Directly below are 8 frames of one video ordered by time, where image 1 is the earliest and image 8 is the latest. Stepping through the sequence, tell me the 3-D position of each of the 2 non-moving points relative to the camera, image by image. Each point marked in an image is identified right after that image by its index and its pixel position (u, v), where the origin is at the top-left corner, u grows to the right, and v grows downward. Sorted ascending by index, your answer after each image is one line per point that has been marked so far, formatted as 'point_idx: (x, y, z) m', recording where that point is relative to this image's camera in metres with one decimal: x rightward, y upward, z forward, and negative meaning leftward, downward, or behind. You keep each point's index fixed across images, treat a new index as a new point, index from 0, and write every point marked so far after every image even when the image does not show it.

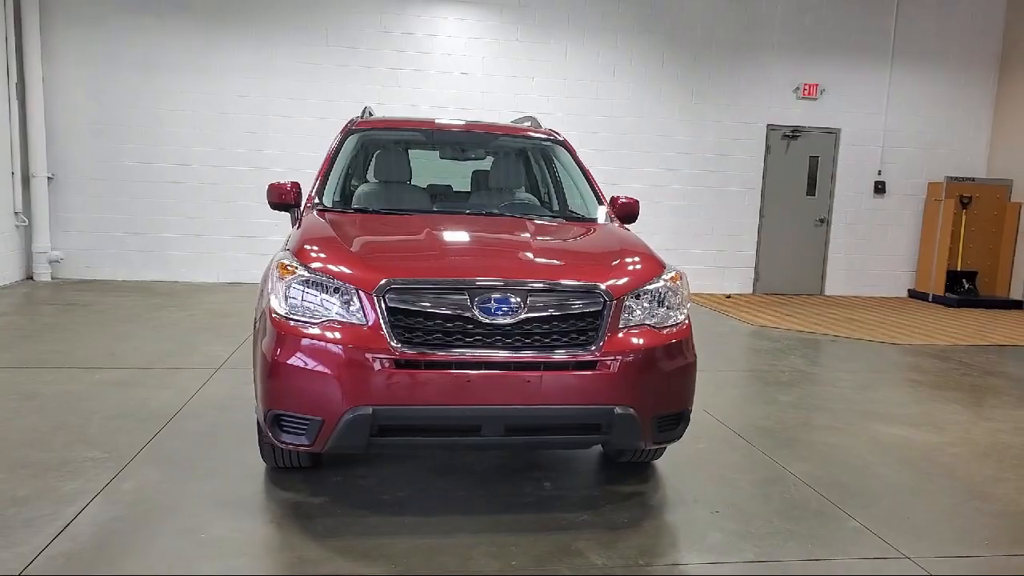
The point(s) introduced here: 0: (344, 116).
0: (-2.1, +2.1, +9.3) m
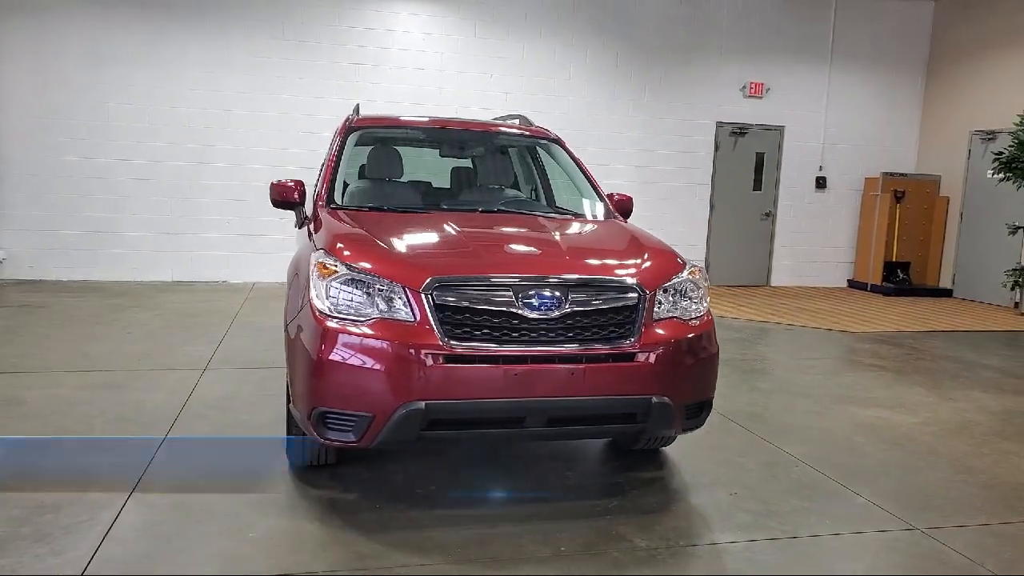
0: (-2.6, +2.1, +9.2) m
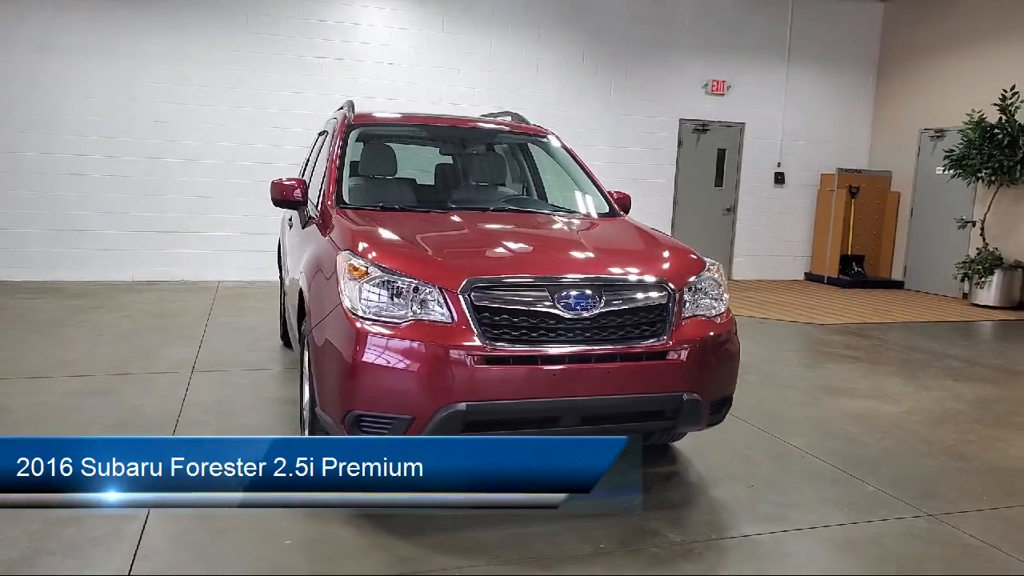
0: (-2.9, +2.2, +9.0) m
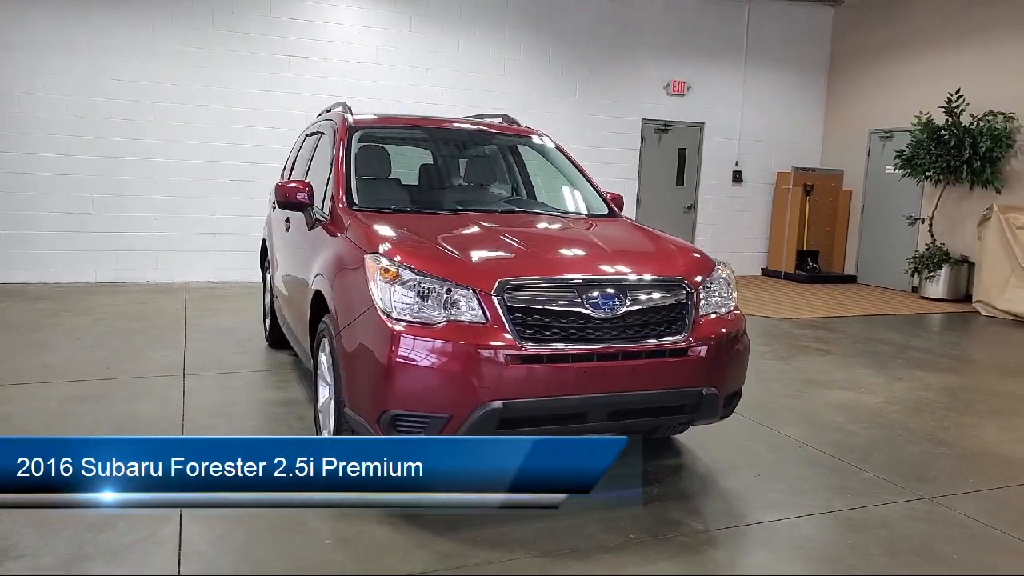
0: (-3.3, +2.2, +8.8) m
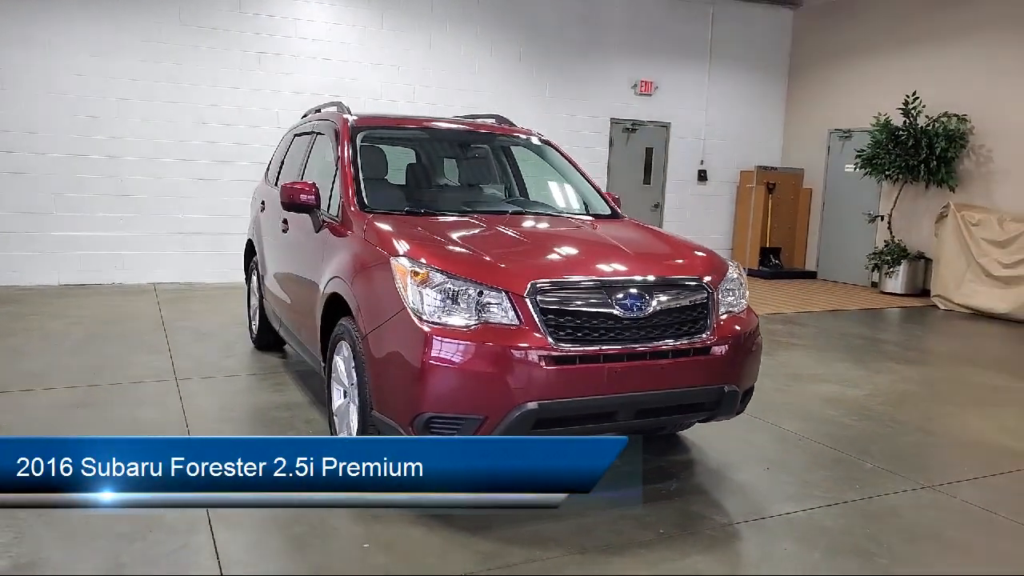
0: (-3.6, +2.1, +8.7) m
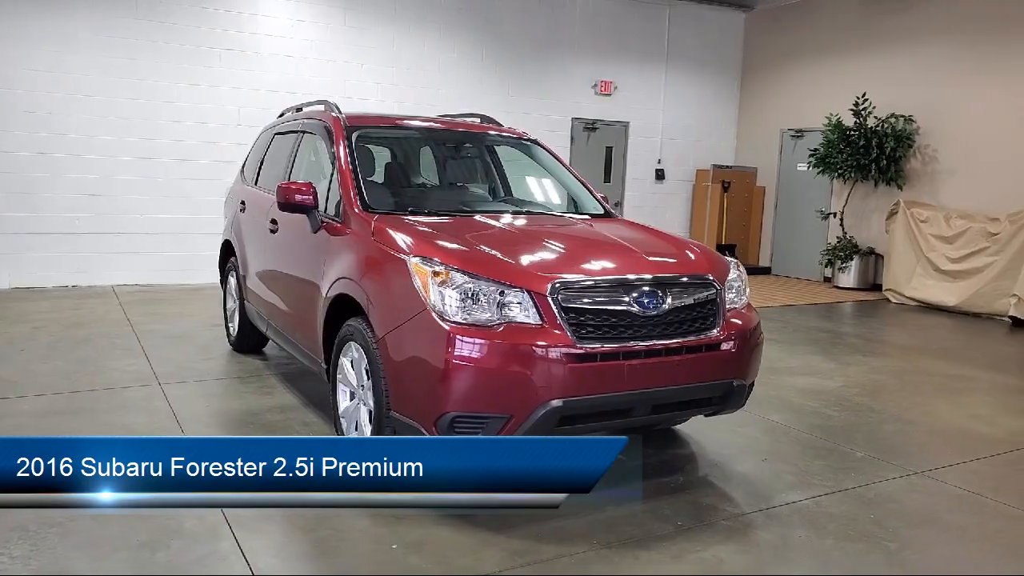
0: (-3.9, +2.1, +8.4) m
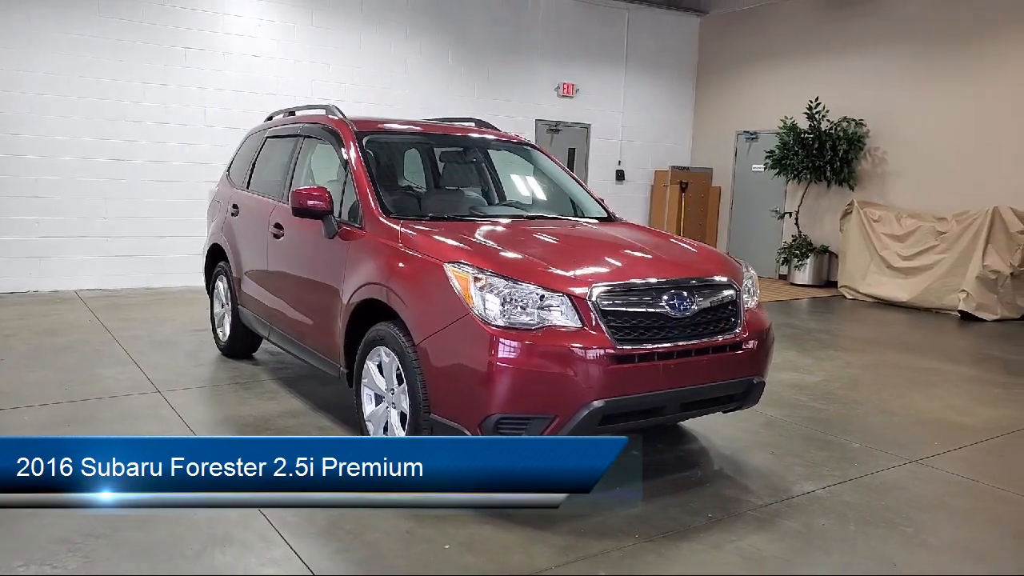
0: (-4.2, +2.1, +8.2) m
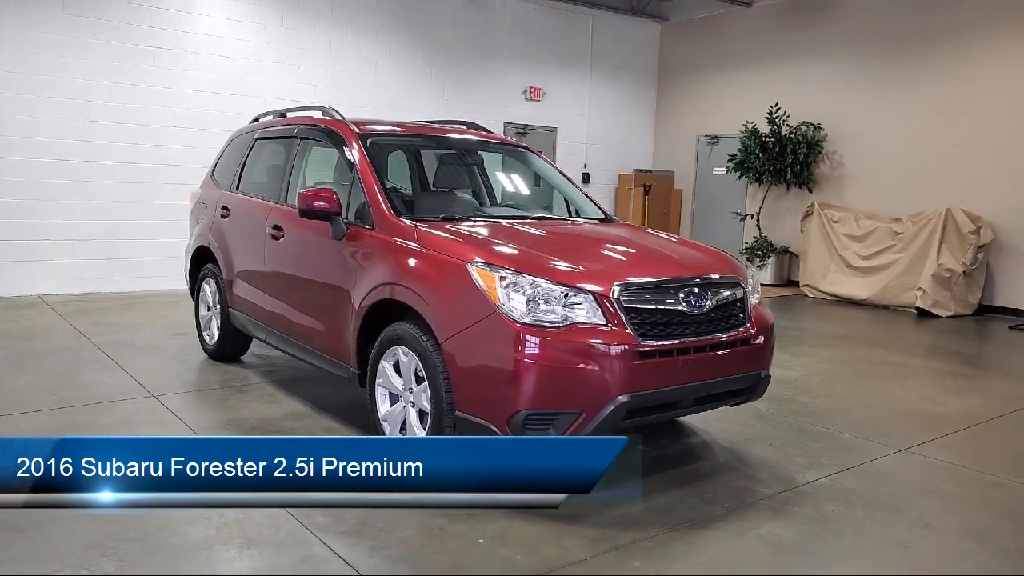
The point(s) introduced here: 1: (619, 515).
0: (-4.5, +2.0, +8.0) m
1: (+0.4, -0.9, +2.8) m
